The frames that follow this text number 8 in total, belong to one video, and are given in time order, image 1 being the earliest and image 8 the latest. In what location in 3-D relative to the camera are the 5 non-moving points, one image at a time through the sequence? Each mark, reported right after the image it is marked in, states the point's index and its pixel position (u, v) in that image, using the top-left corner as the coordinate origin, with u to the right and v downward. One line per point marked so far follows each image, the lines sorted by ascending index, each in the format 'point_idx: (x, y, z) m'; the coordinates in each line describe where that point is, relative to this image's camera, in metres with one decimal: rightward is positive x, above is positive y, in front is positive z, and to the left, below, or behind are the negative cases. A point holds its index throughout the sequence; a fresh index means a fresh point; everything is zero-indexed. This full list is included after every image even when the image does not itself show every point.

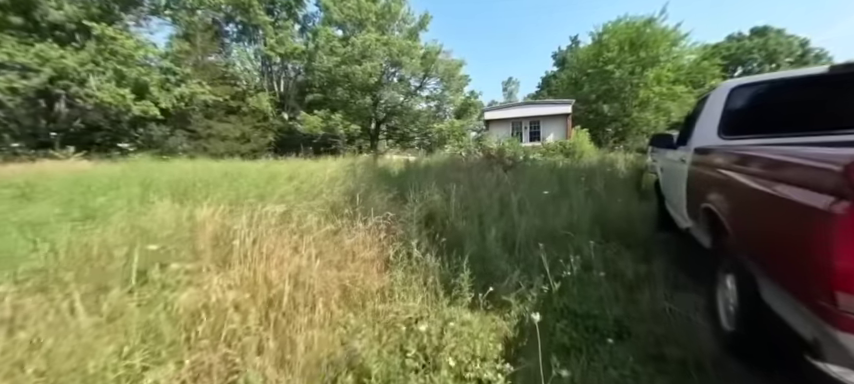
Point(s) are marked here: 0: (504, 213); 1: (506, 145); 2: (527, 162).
0: (+0.9, -0.2, +3.6) m
1: (+2.8, +1.7, +10.9) m
2: (+2.7, +0.8, +8.5) m
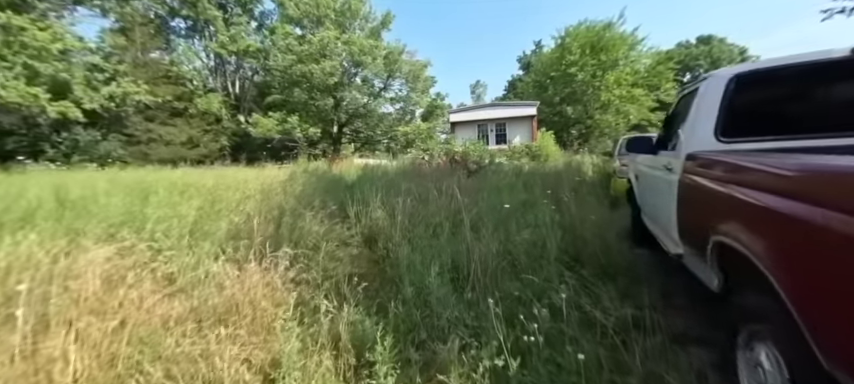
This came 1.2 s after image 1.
0: (+0.3, -0.4, +2.9) m
1: (+1.5, +1.5, +10.4) m
2: (+1.7, +0.7, +8.0) m
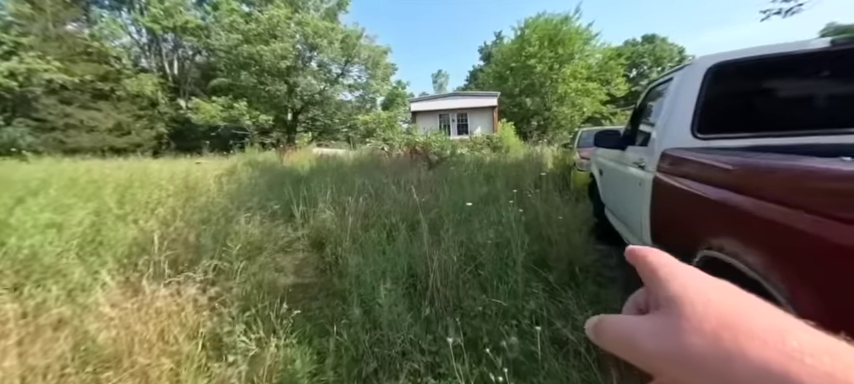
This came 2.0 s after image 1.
0: (-0.1, -0.4, +2.6) m
1: (+0.2, +1.7, +10.1) m
2: (+0.7, +0.9, +7.8) m
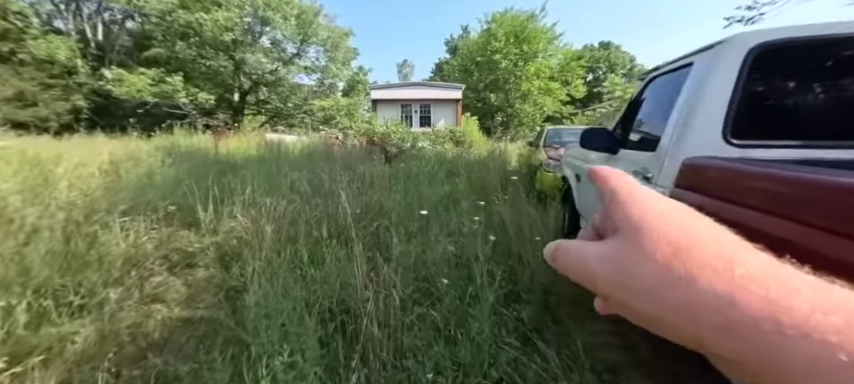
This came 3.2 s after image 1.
0: (-0.5, -0.4, +2.0) m
1: (-1.0, +1.9, +9.4) m
2: (-0.3, +0.9, +7.2) m
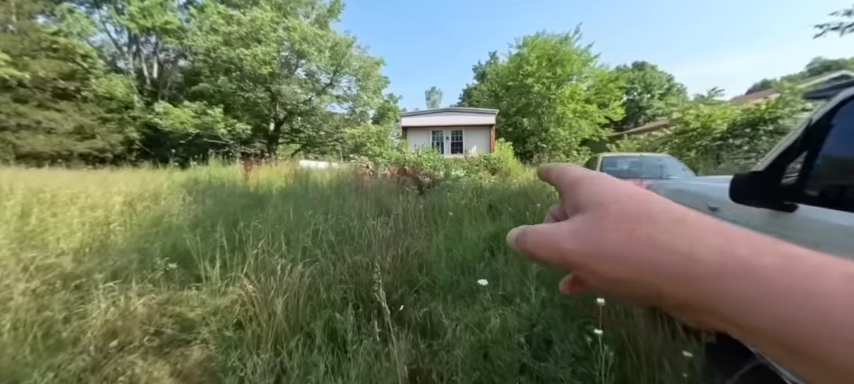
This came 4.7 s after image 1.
0: (-0.2, -0.7, +1.4) m
1: (-0.1, +1.0, +9.0) m
2: (+0.5, +0.2, +6.7) m
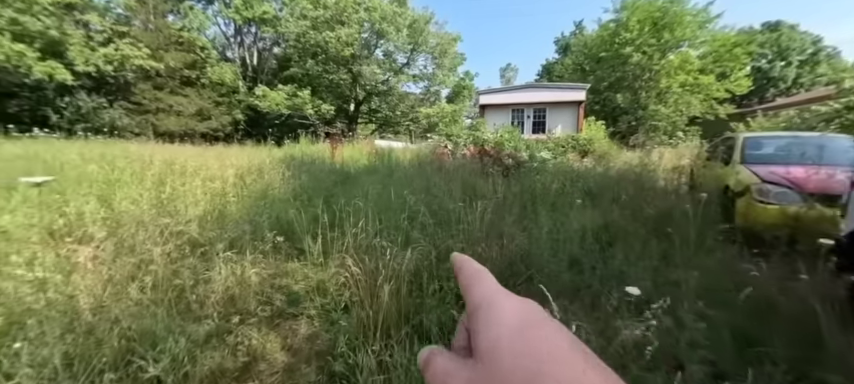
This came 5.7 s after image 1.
0: (+0.4, -0.6, +1.1) m
1: (+2.1, +1.5, +8.4) m
2: (+2.1, +0.6, +6.1) m
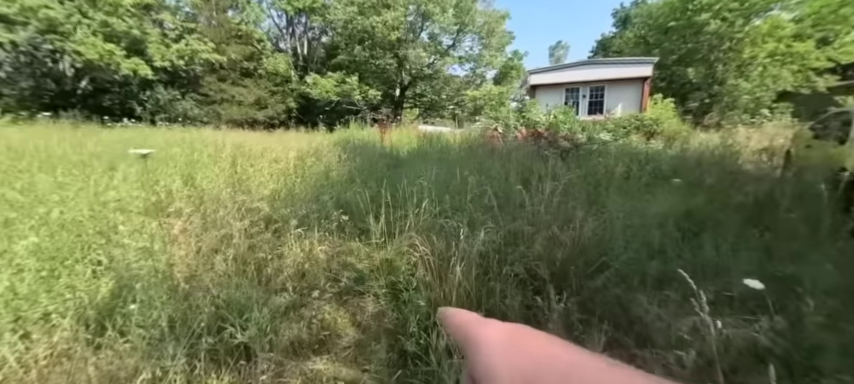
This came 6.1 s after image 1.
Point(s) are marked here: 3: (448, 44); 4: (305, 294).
0: (+0.6, -0.6, +1.0) m
1: (+3.3, +1.9, +7.9) m
2: (+3.0, +0.8, +5.6) m
3: (+0.9, +6.2, +12.9) m
4: (-0.7, -0.6, +1.7) m
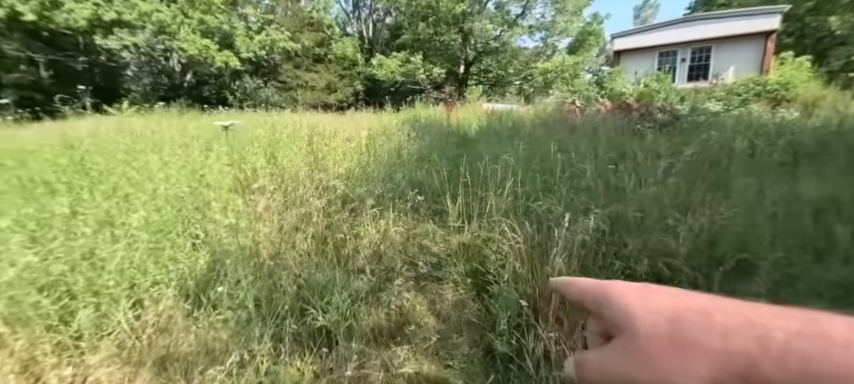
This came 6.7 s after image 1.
0: (+0.9, -0.5, +0.7) m
1: (+4.9, +2.3, +6.7) m
2: (+4.1, +1.1, +4.7) m
3: (+3.4, +6.9, +11.9) m
4: (-0.2, -0.4, +1.6) m
